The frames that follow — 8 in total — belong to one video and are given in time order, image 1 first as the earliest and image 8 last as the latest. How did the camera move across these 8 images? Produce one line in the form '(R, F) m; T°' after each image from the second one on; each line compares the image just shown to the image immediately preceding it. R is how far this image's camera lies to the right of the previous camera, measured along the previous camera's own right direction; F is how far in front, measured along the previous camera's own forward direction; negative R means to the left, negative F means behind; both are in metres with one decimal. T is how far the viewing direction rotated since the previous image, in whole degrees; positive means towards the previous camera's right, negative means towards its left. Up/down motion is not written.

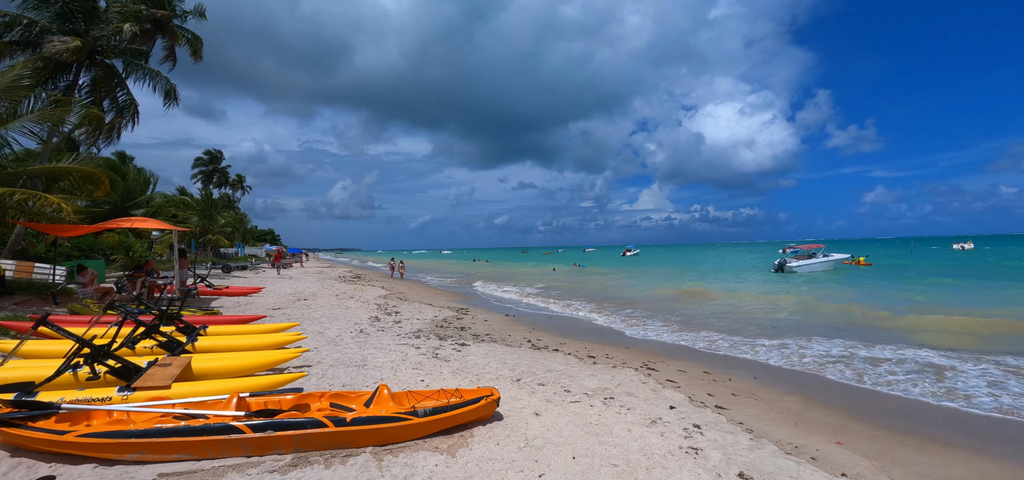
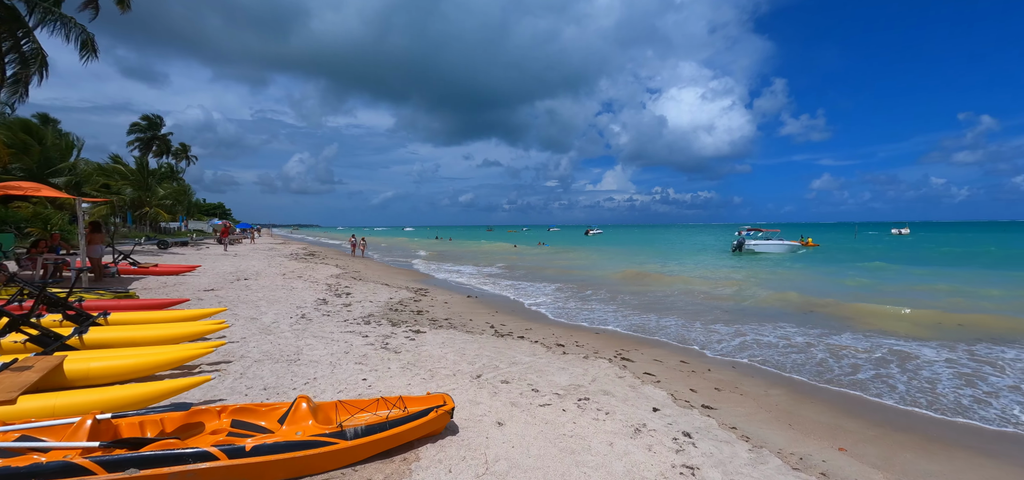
(0.0, +1.0) m; +5°
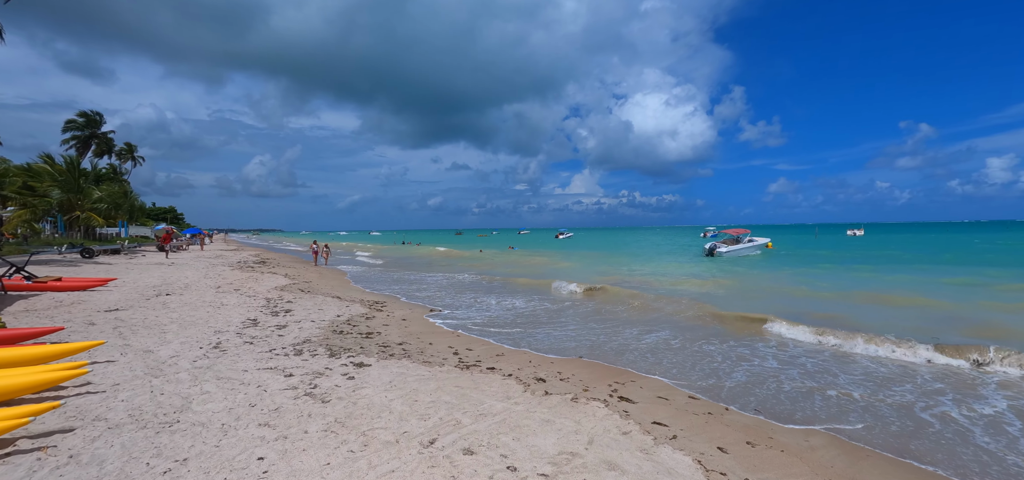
(0.0, +1.7) m; +4°
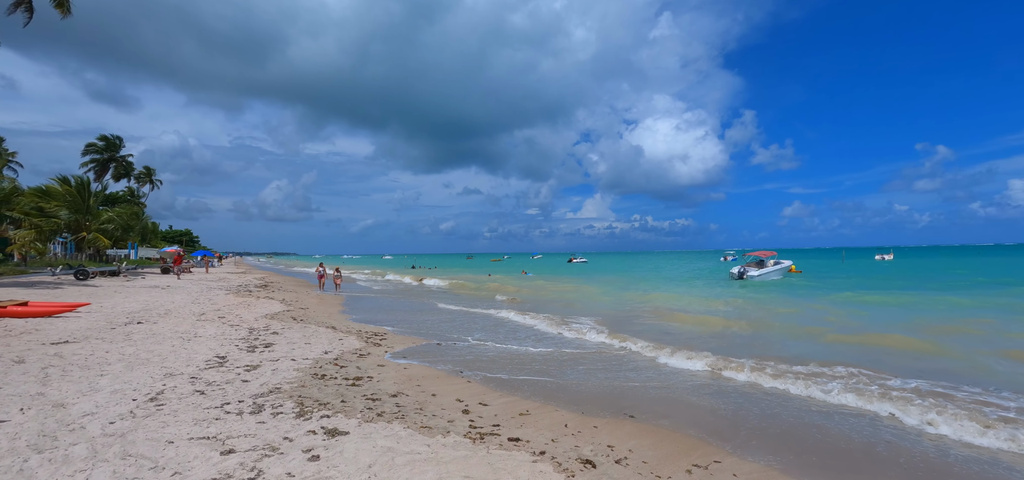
(-0.2, +1.9) m; -1°
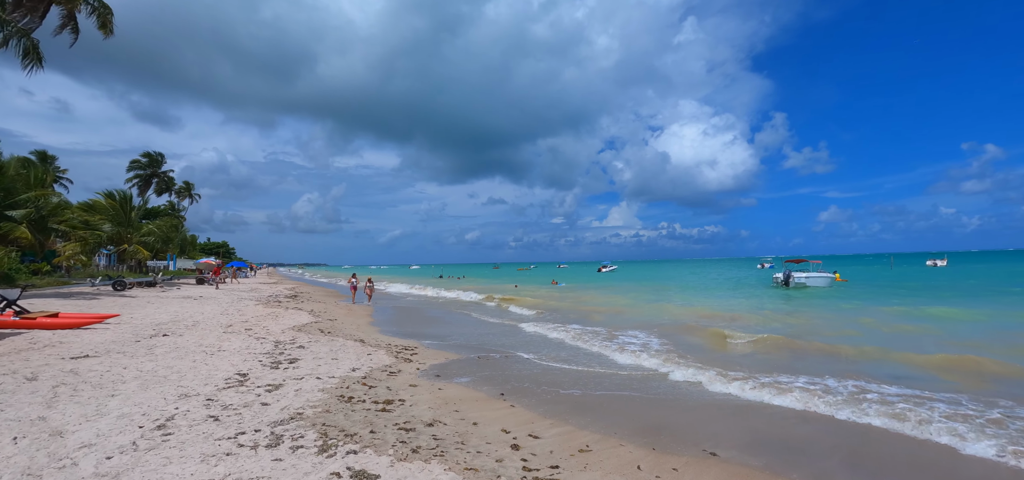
(-0.3, +0.9) m; -3°
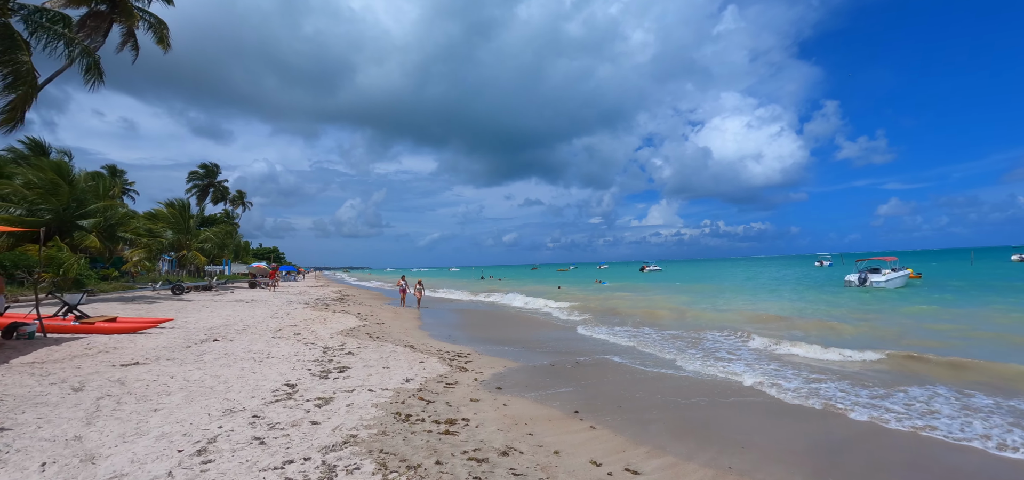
(-0.5, +1.0) m; -5°
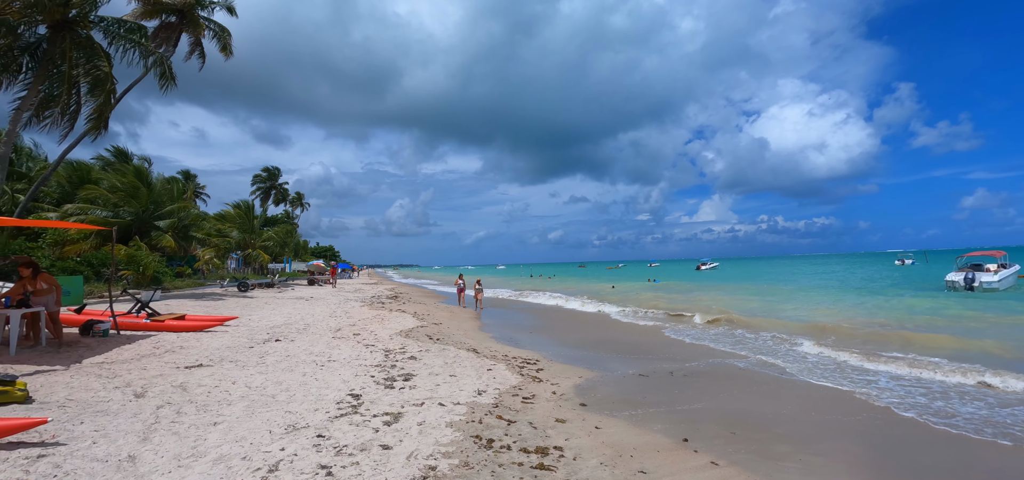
(-0.6, +1.0) m; -6°
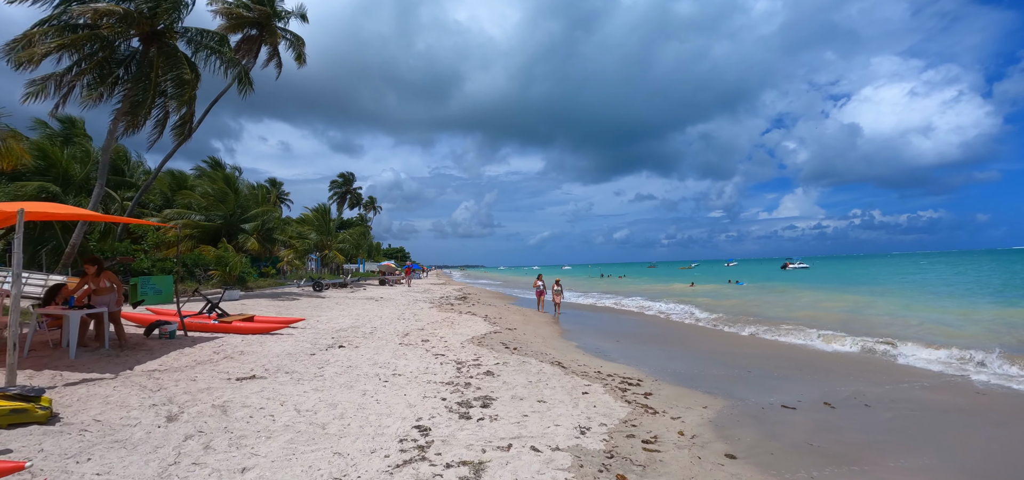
(-0.6, +1.7) m; -8°
